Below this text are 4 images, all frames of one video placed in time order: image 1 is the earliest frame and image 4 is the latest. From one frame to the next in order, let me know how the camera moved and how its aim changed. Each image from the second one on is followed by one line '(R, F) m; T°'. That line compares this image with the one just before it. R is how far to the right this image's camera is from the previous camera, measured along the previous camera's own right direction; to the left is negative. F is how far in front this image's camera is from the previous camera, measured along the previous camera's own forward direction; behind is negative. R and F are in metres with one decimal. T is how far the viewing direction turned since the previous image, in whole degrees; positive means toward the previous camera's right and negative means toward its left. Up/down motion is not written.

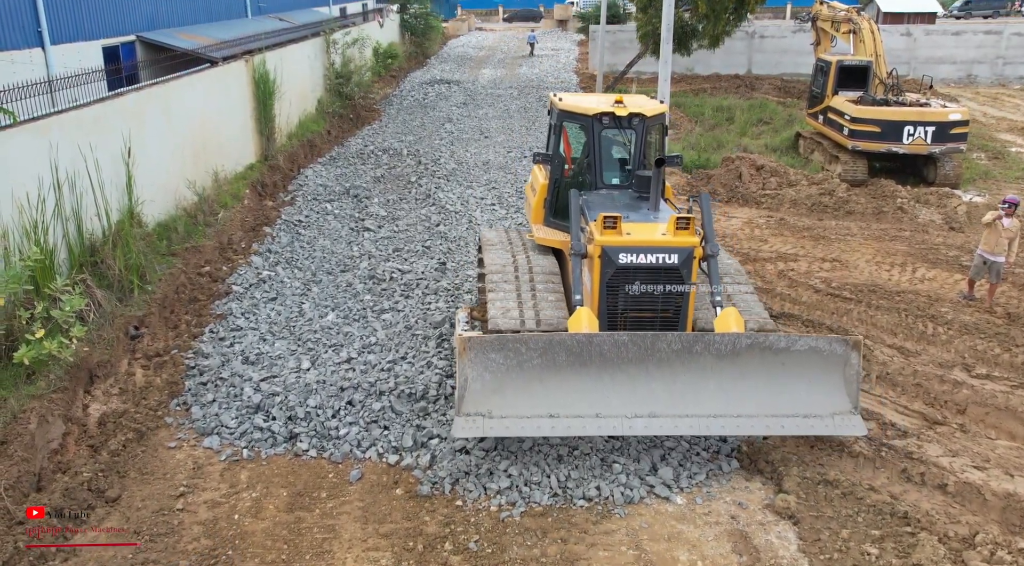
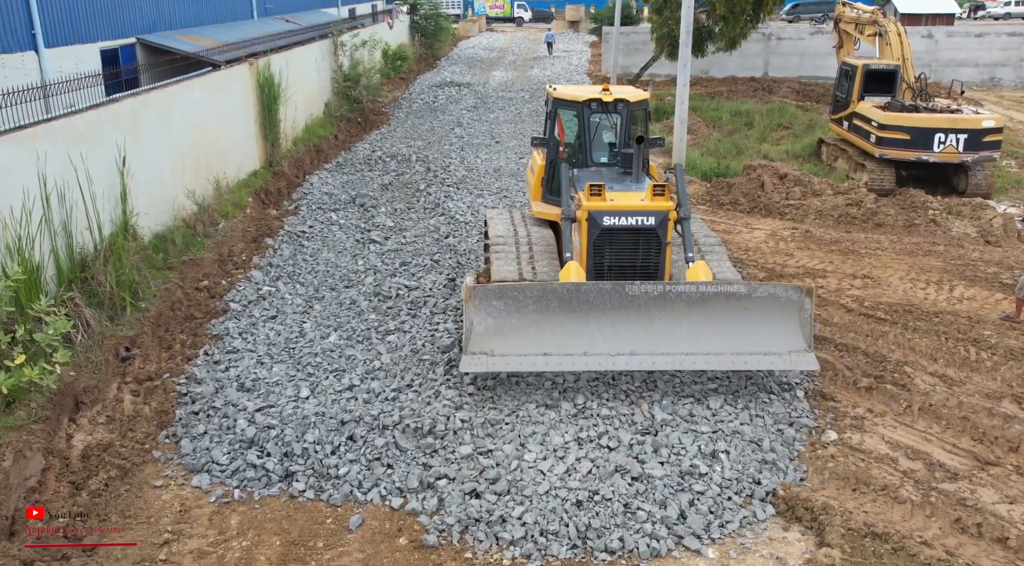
(0.0, +0.5) m; -1°
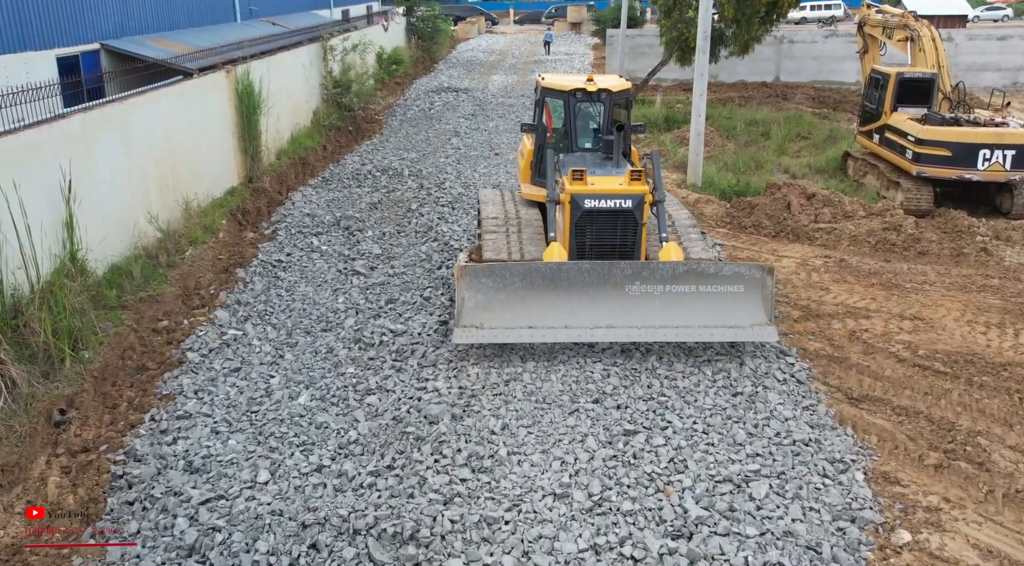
(0.0, +1.2) m; 0°
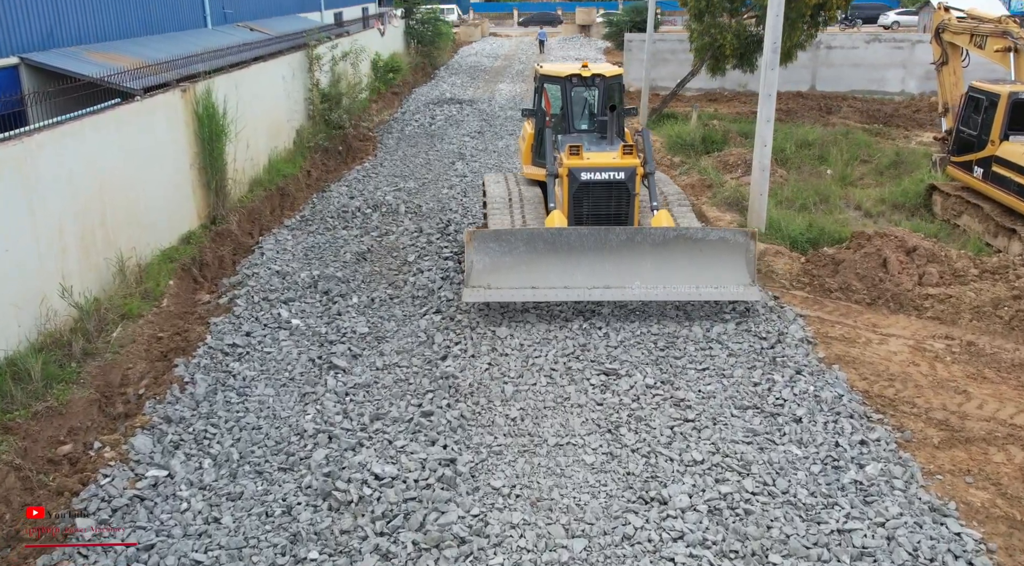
(-0.2, +2.5) m; 0°
